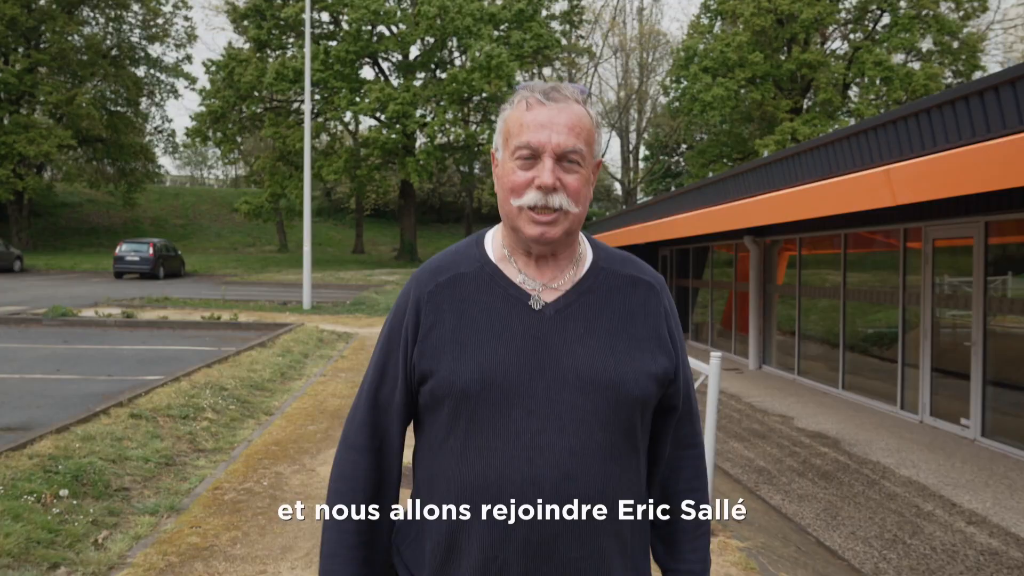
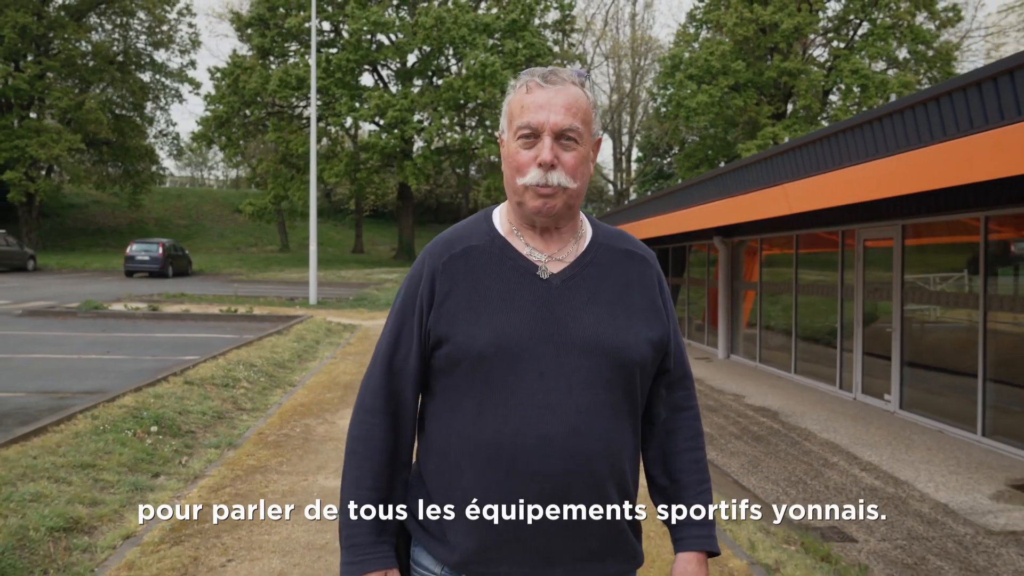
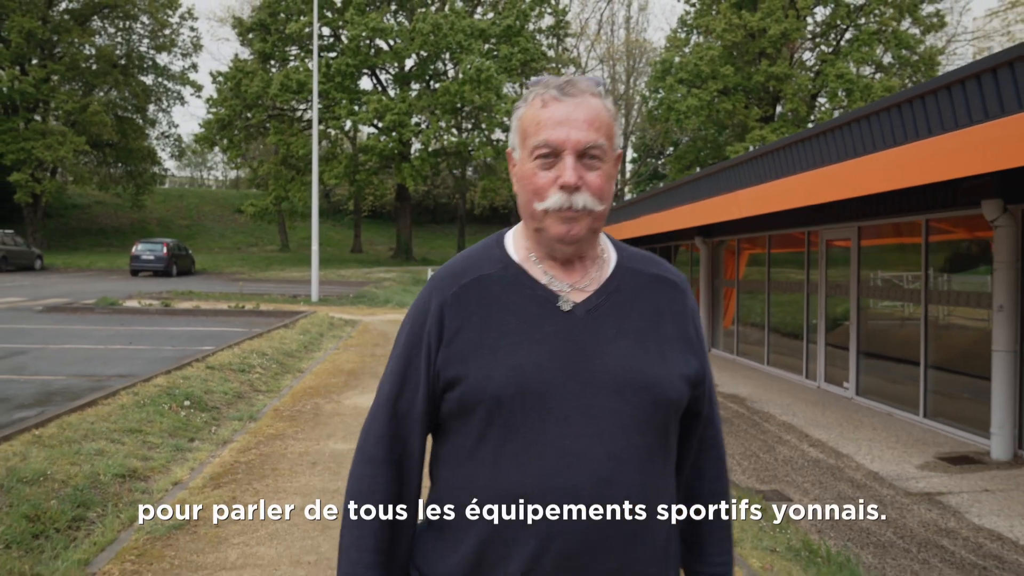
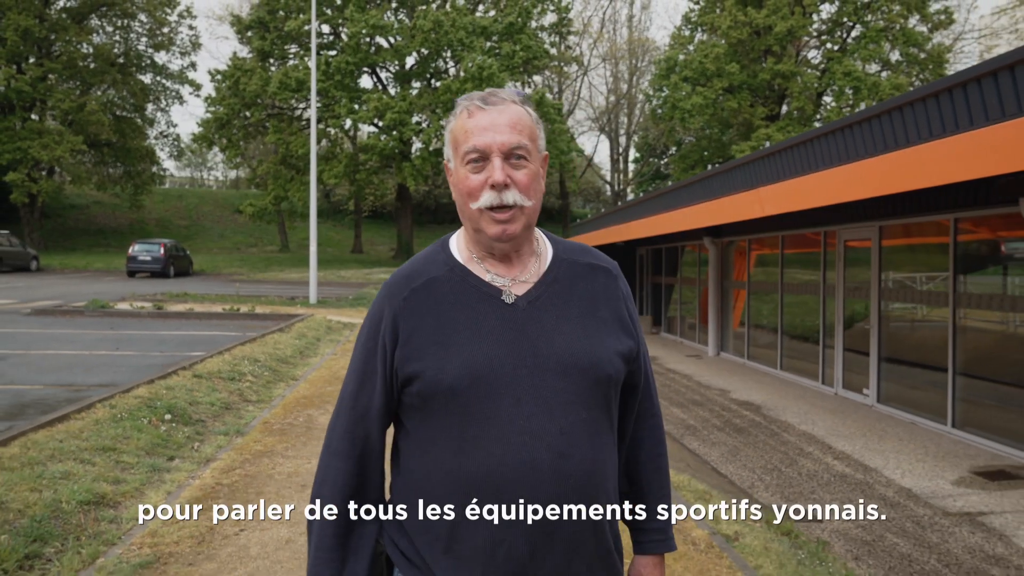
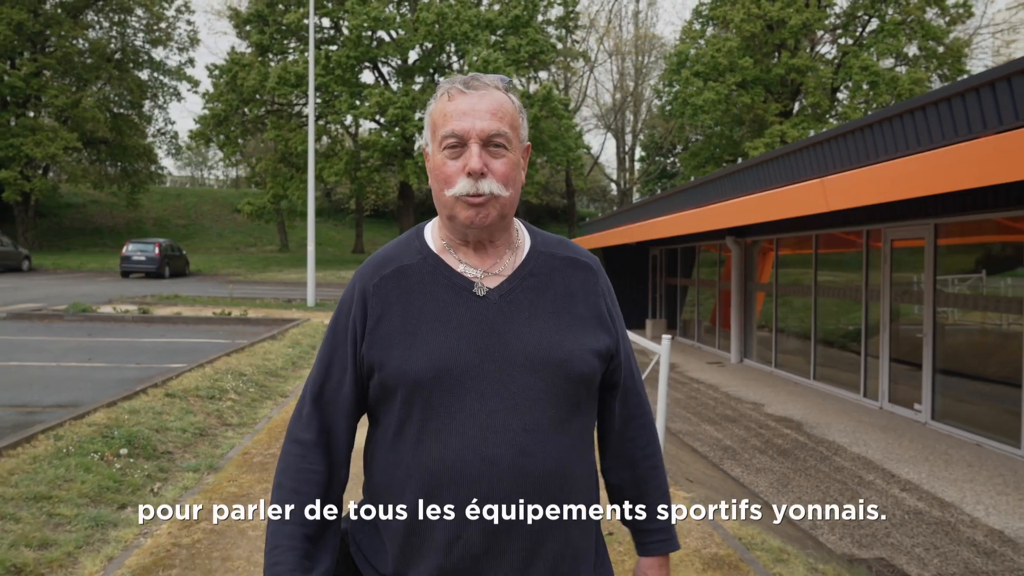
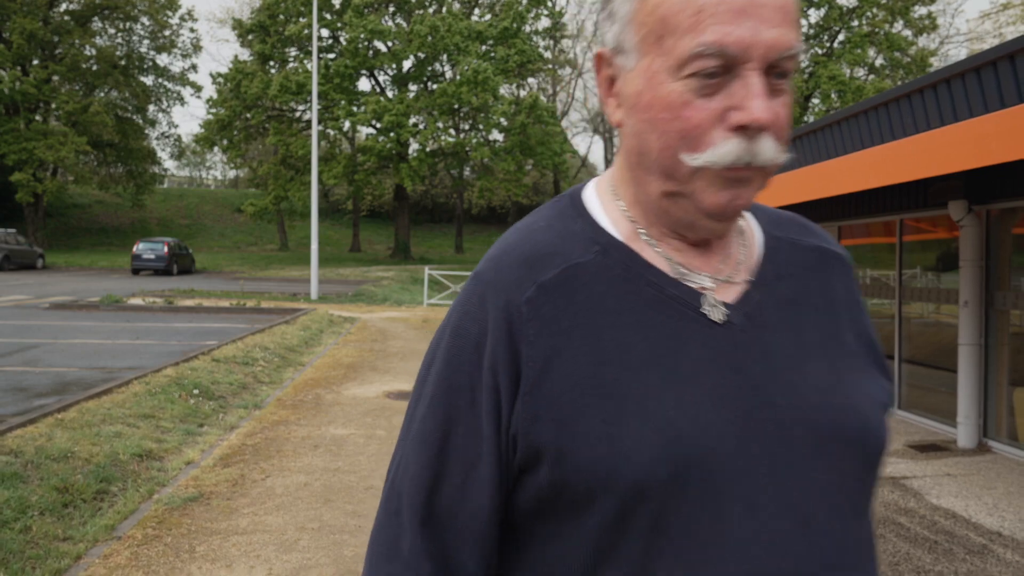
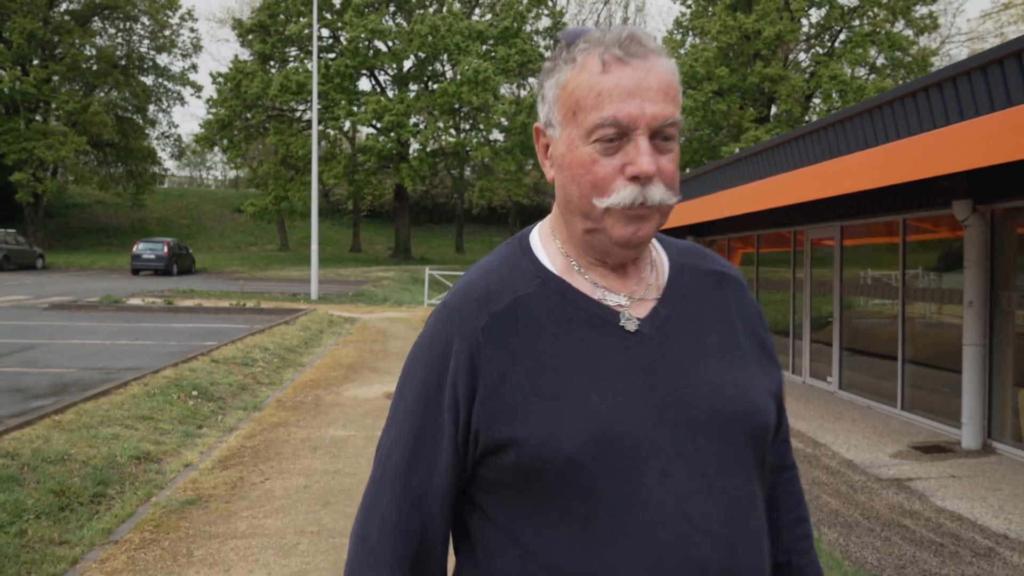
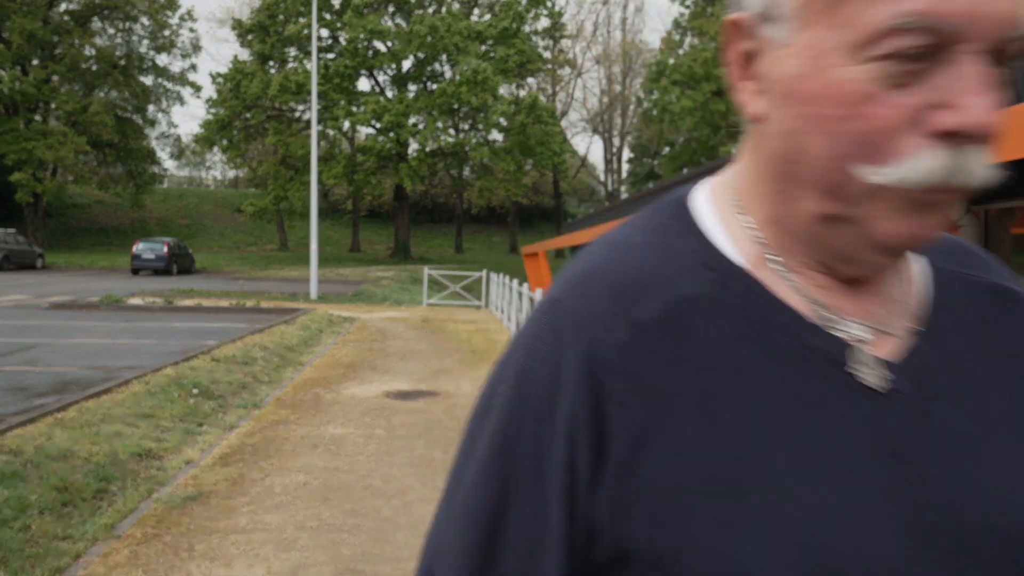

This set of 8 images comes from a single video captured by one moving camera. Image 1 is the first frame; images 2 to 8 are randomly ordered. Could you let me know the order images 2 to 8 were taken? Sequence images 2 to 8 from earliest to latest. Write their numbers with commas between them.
5, 2, 4, 3, 7, 6, 8
